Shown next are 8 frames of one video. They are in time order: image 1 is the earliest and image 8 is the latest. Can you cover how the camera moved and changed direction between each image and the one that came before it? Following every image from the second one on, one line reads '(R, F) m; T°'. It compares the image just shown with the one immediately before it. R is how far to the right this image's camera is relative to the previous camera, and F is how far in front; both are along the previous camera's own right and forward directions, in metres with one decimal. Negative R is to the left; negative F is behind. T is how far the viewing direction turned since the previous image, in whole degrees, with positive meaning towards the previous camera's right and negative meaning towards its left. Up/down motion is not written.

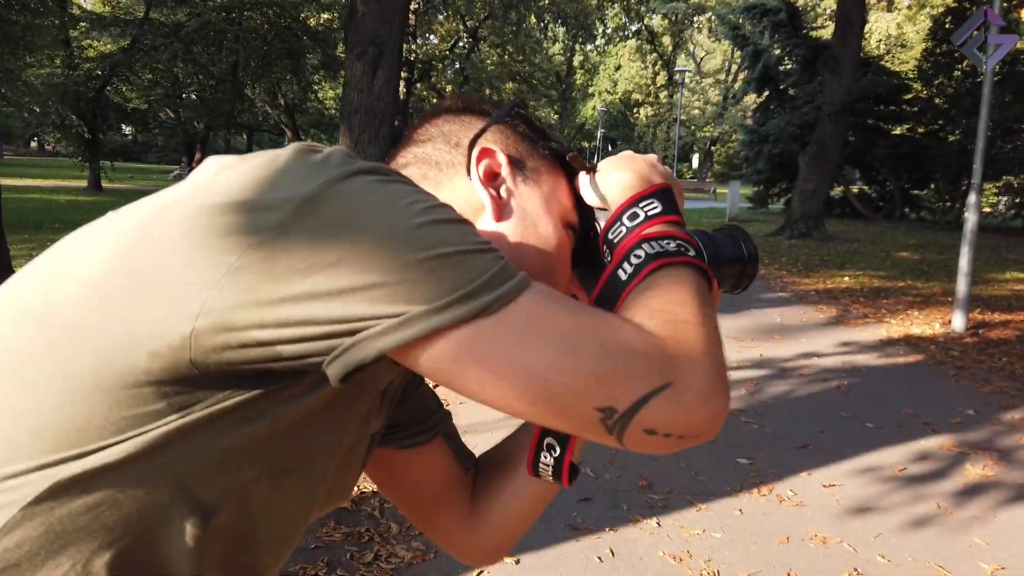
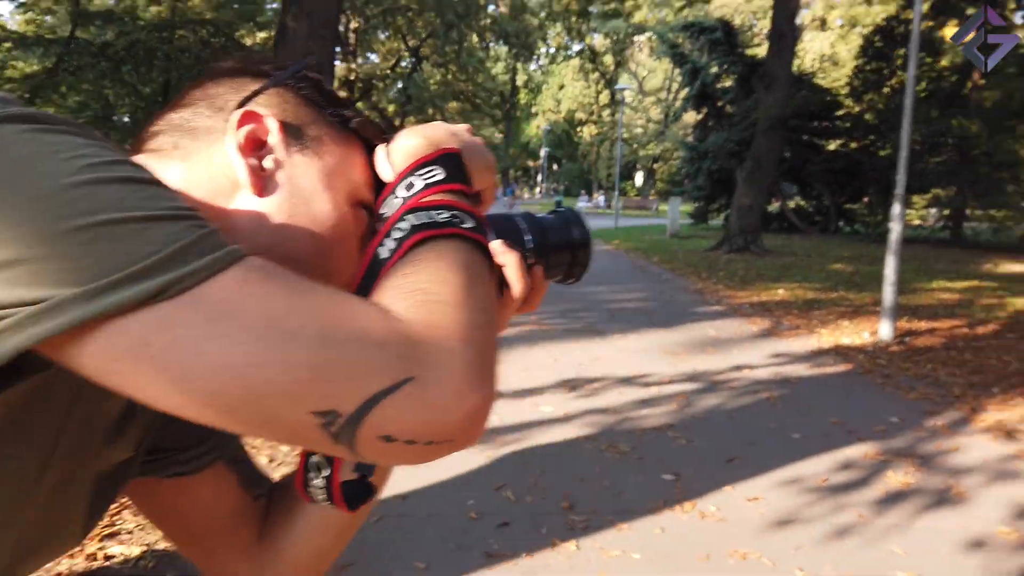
(+0.2, +0.1) m; +3°
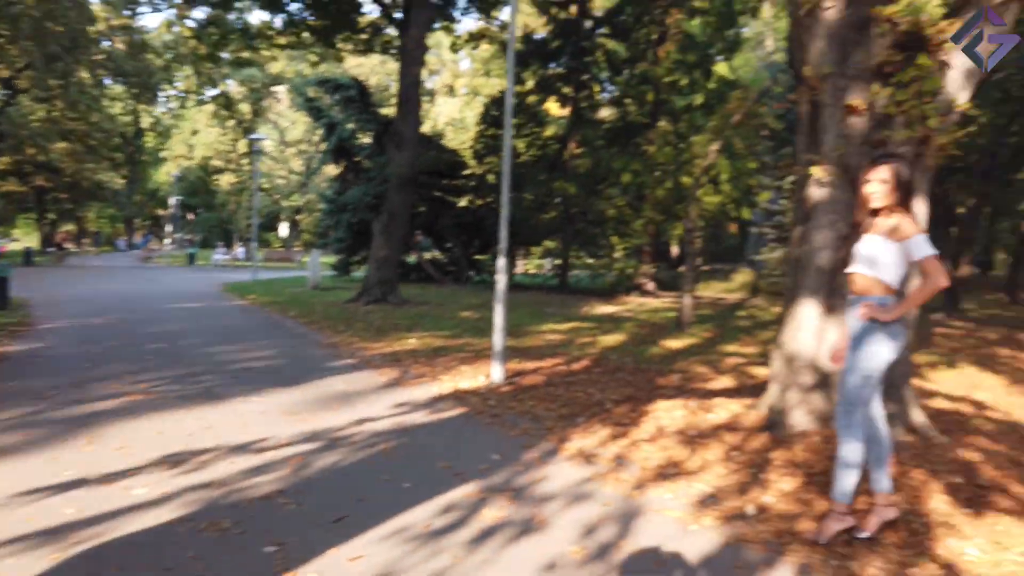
(+0.3, 0.0) m; +25°
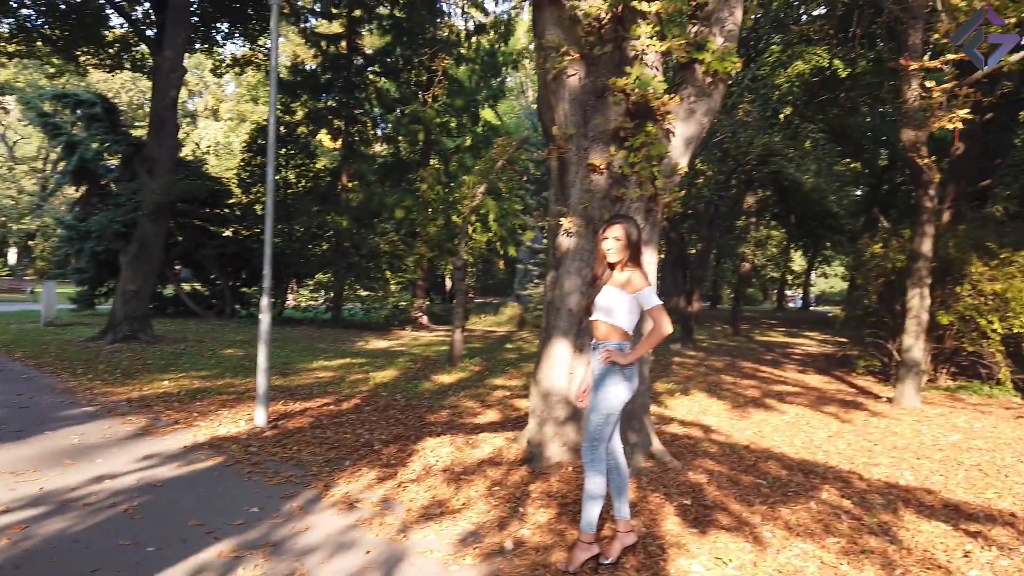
(+0.1, -0.1) m; +17°
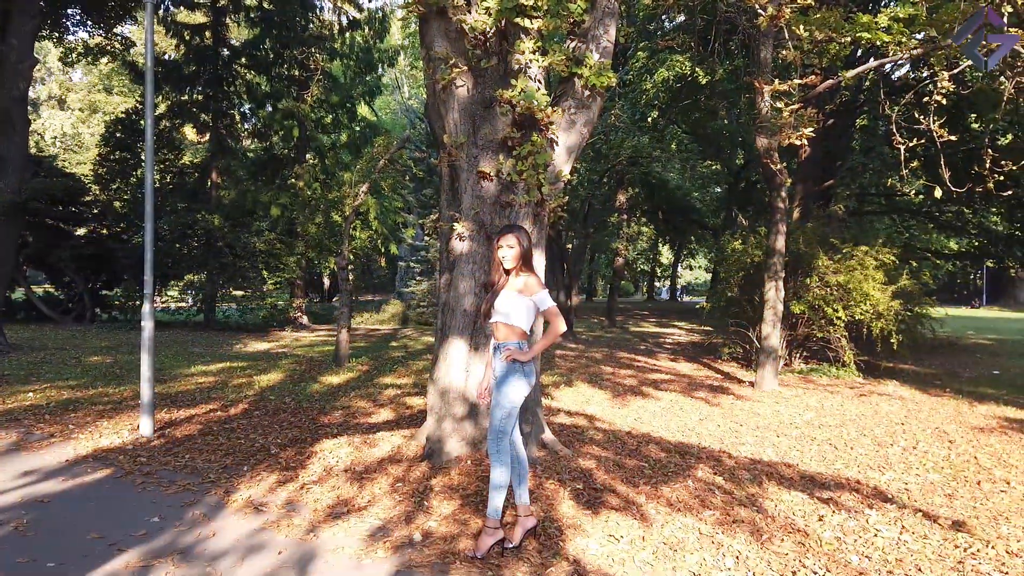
(-0.1, -0.2) m; +9°
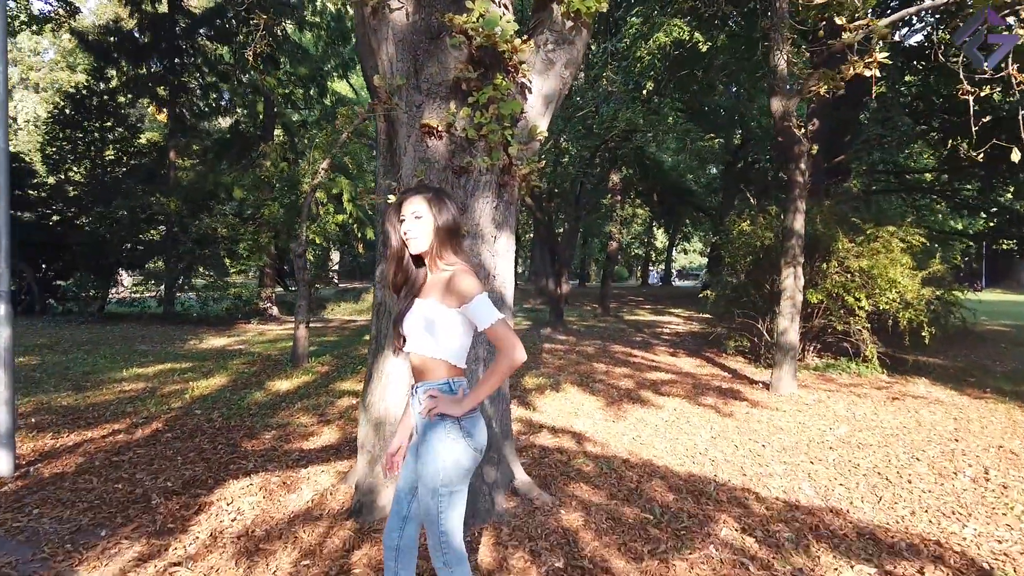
(+0.2, +1.5) m; 0°
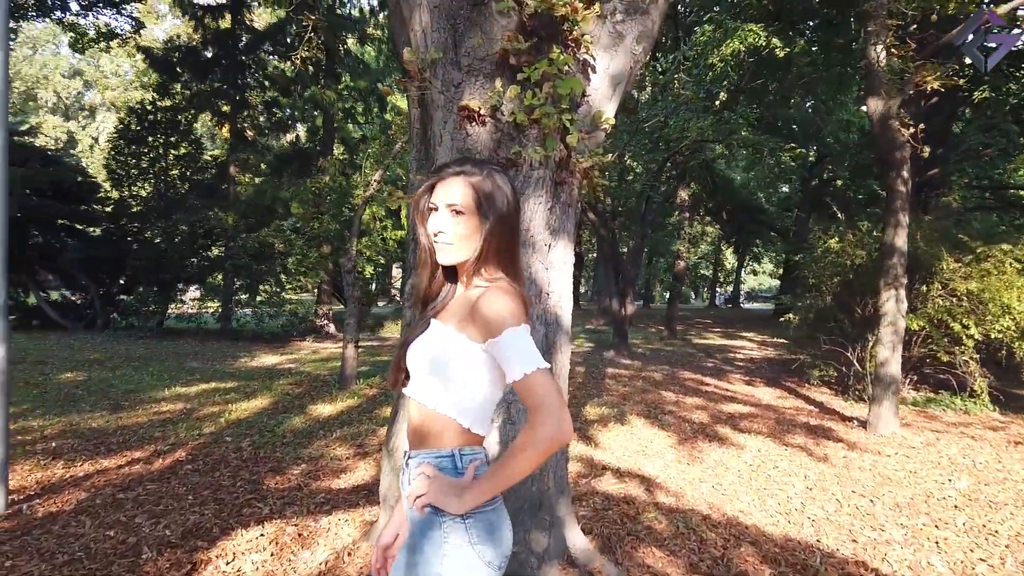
(0.0, +0.8) m; -5°
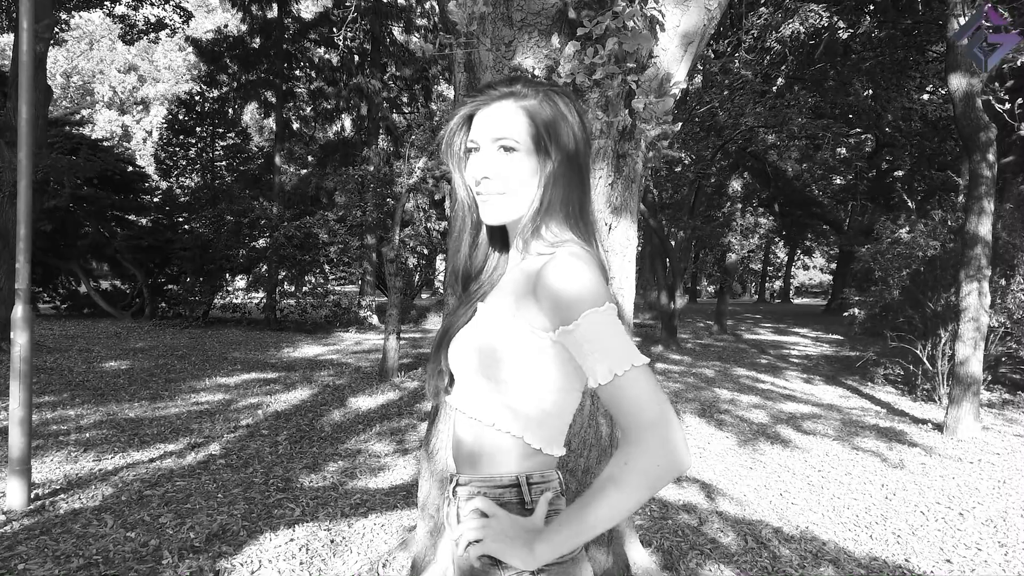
(0.0, +0.4) m; -3°
